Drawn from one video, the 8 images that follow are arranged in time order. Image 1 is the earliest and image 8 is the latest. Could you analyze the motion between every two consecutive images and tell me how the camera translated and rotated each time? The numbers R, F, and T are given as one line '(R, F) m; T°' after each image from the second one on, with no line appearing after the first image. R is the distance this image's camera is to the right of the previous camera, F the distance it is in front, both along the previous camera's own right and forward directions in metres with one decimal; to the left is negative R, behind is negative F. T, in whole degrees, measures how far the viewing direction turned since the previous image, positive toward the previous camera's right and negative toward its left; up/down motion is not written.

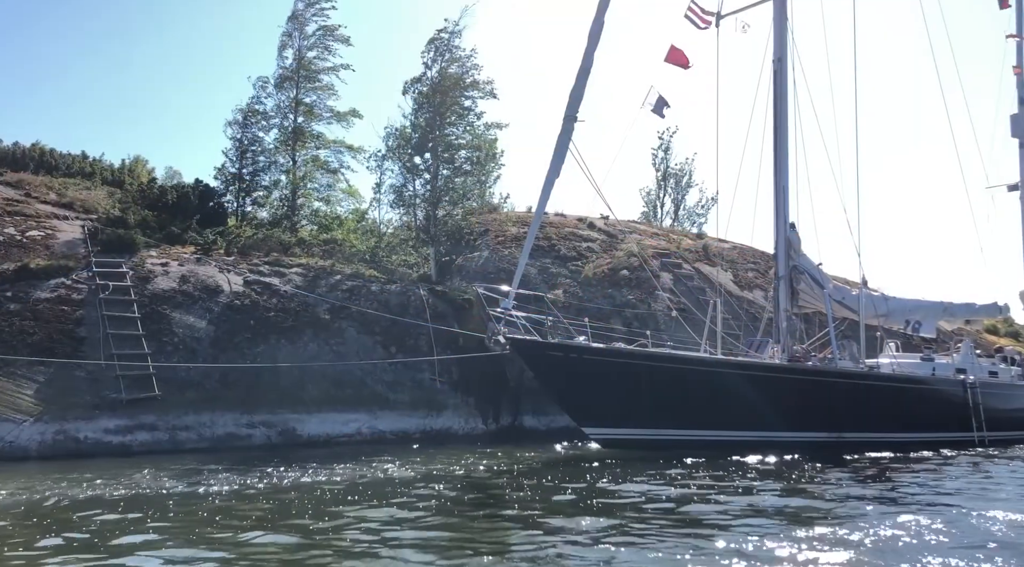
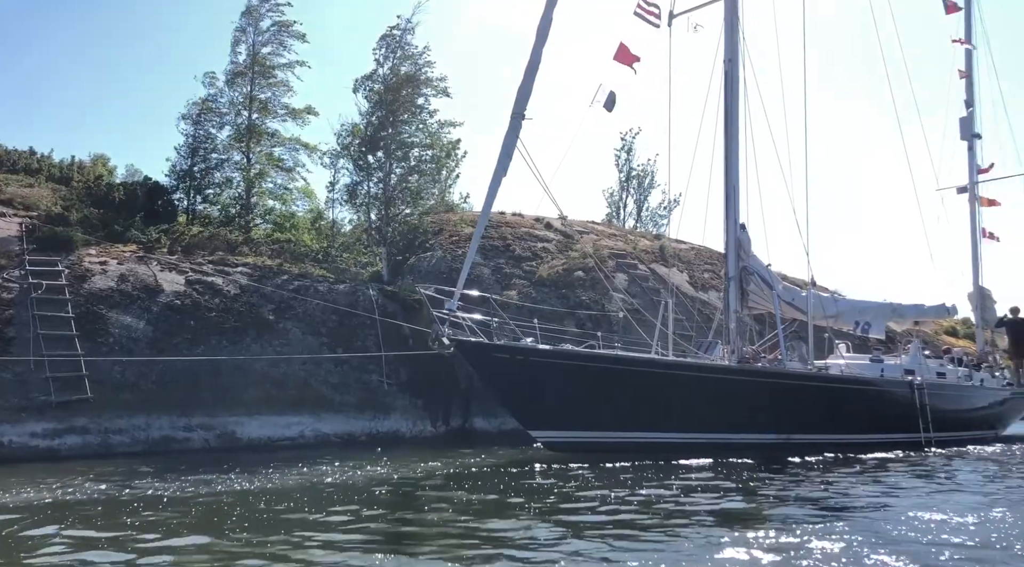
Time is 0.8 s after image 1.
(+0.4, +0.2) m; +2°
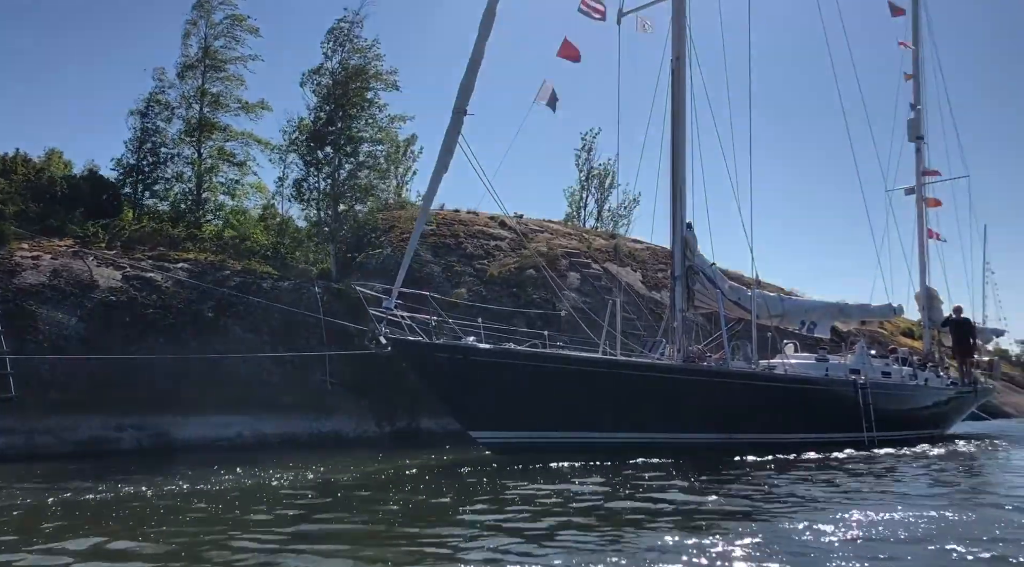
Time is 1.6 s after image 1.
(+0.4, +0.2) m; +2°
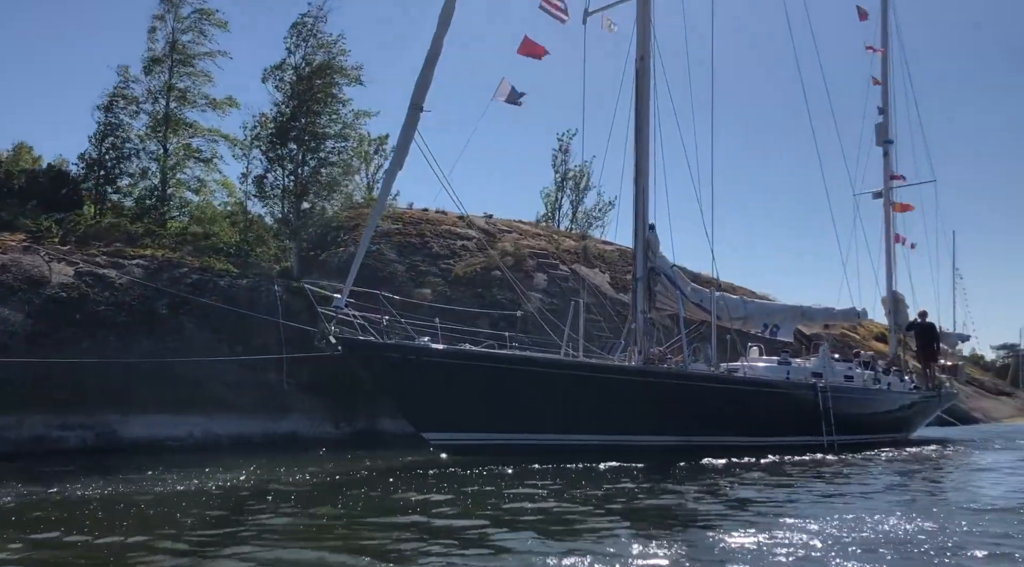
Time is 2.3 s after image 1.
(+0.4, +0.2) m; +1°
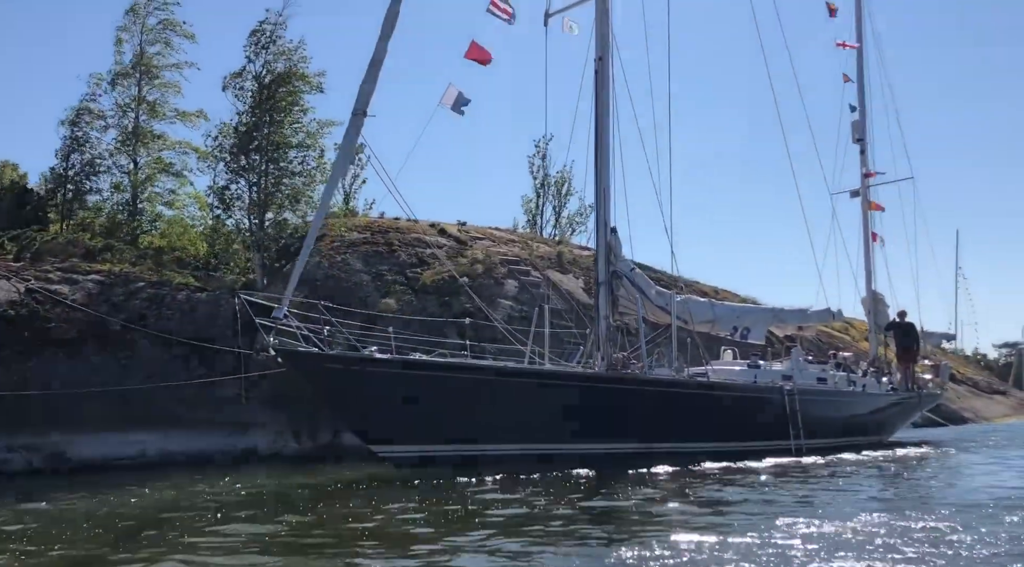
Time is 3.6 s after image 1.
(+0.7, +0.4) m; 0°
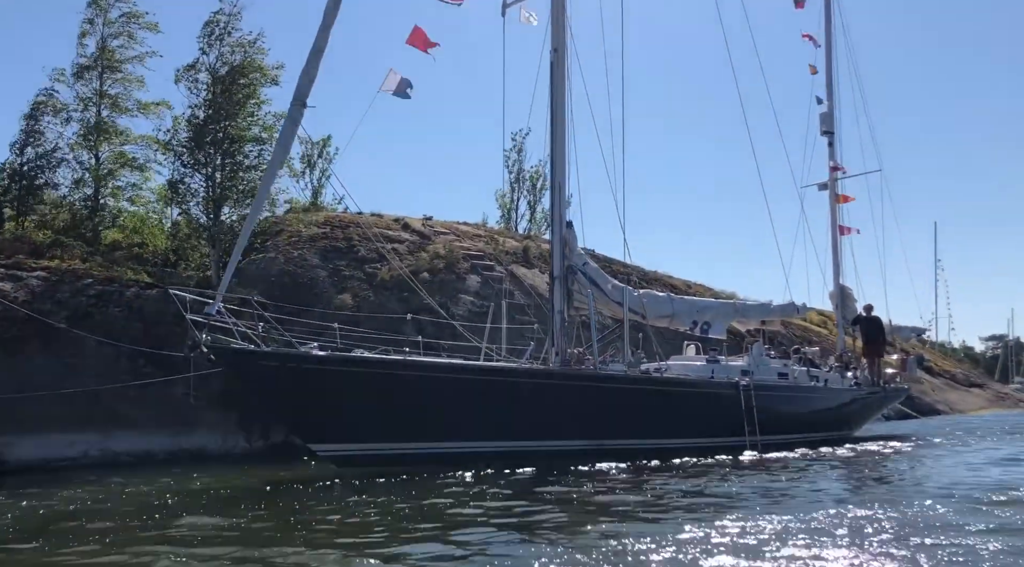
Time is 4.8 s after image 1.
(+0.6, +0.3) m; +1°
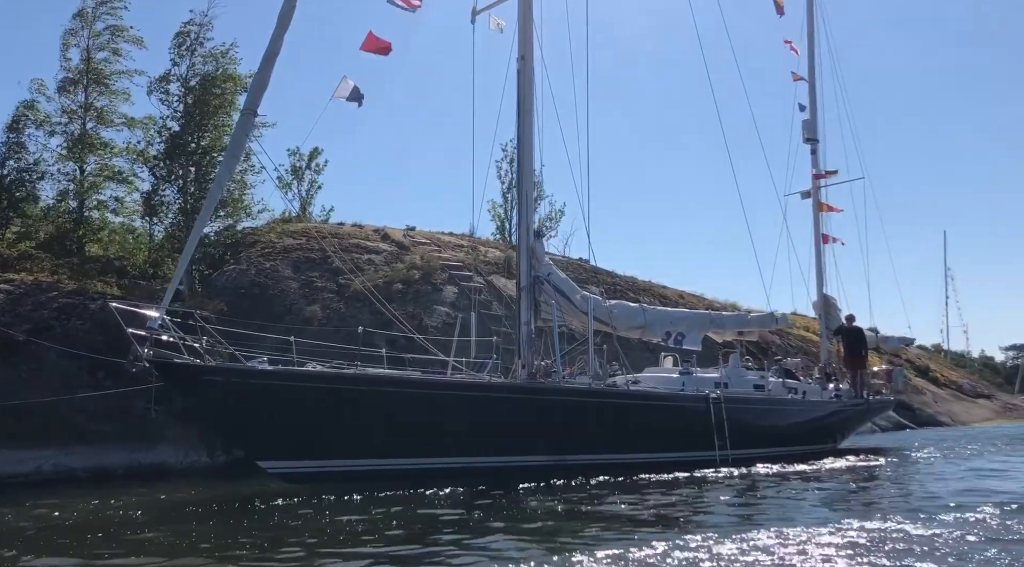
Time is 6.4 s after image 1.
(+0.8, +0.3) m; -1°
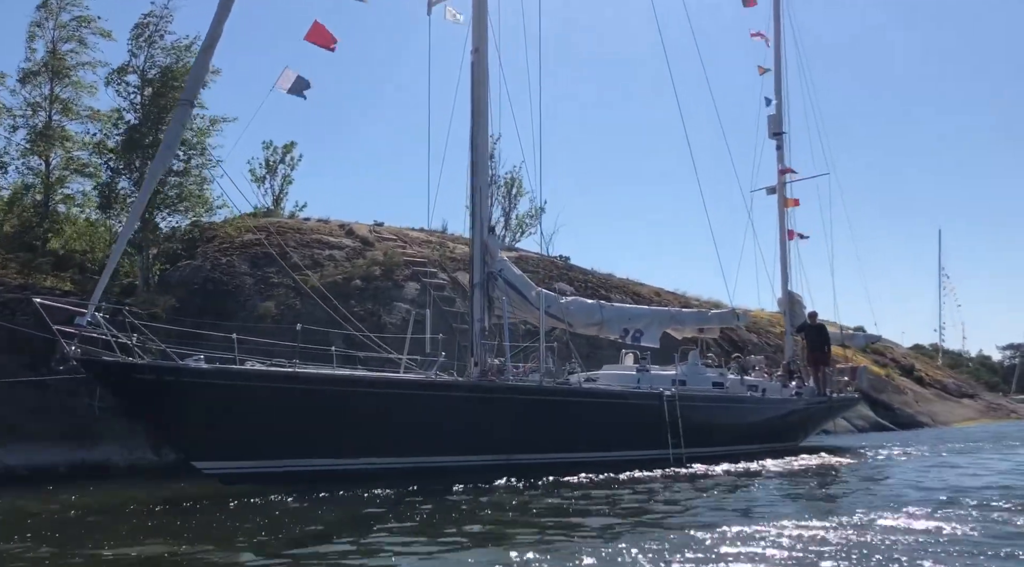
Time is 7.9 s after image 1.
(+0.7, +0.3) m; +1°
